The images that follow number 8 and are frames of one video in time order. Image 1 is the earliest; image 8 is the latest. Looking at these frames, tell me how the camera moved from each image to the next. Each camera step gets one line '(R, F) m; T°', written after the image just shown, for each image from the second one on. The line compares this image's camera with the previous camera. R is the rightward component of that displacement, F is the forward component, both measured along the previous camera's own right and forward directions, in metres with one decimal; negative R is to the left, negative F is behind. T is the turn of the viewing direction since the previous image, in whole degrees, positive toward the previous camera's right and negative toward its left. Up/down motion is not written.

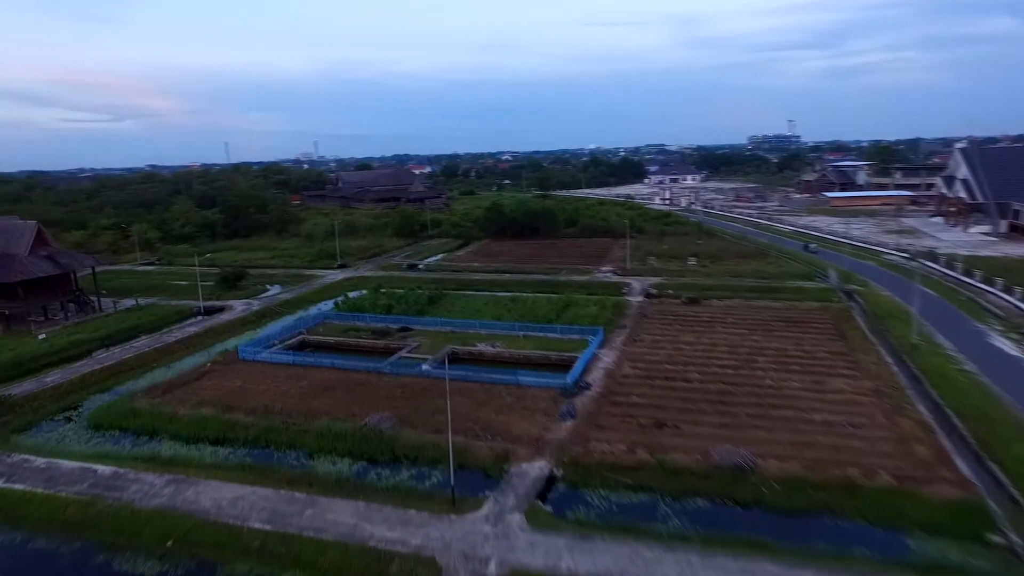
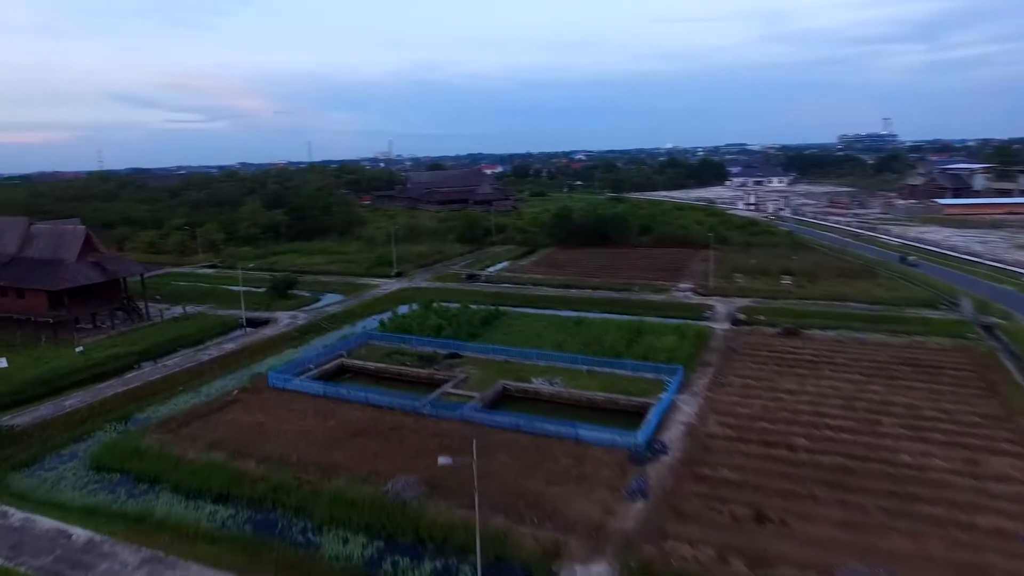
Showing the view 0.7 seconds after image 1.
(+0.2, +3.0) m; -7°
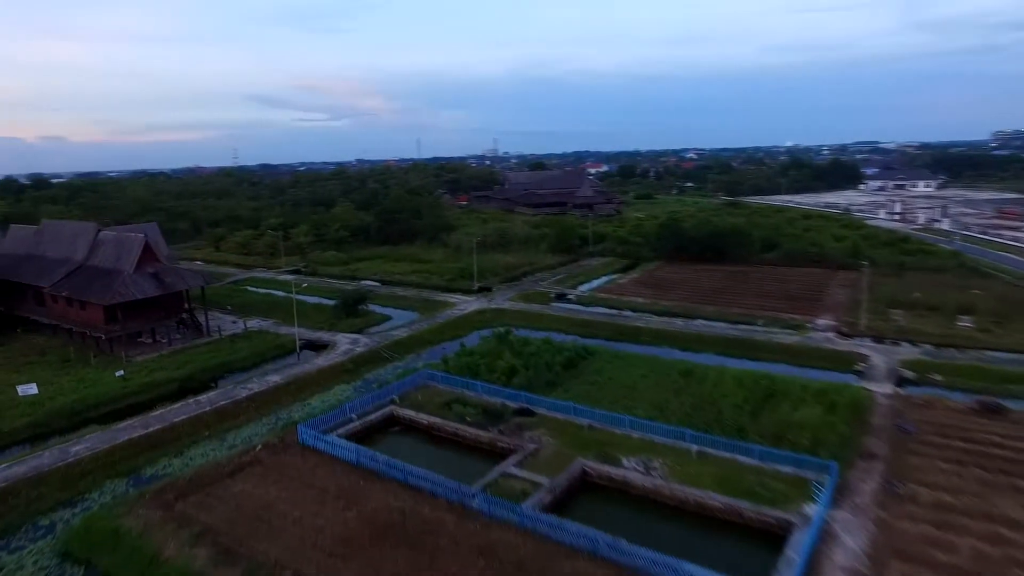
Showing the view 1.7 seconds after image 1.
(+0.3, +4.4) m; -9°
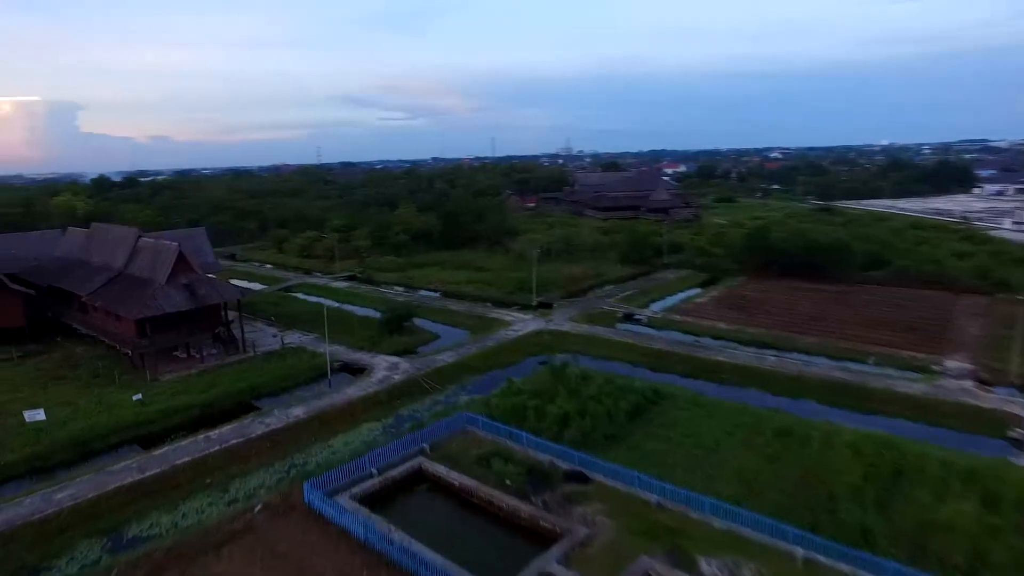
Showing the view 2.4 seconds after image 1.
(+0.4, +3.1) m; -7°
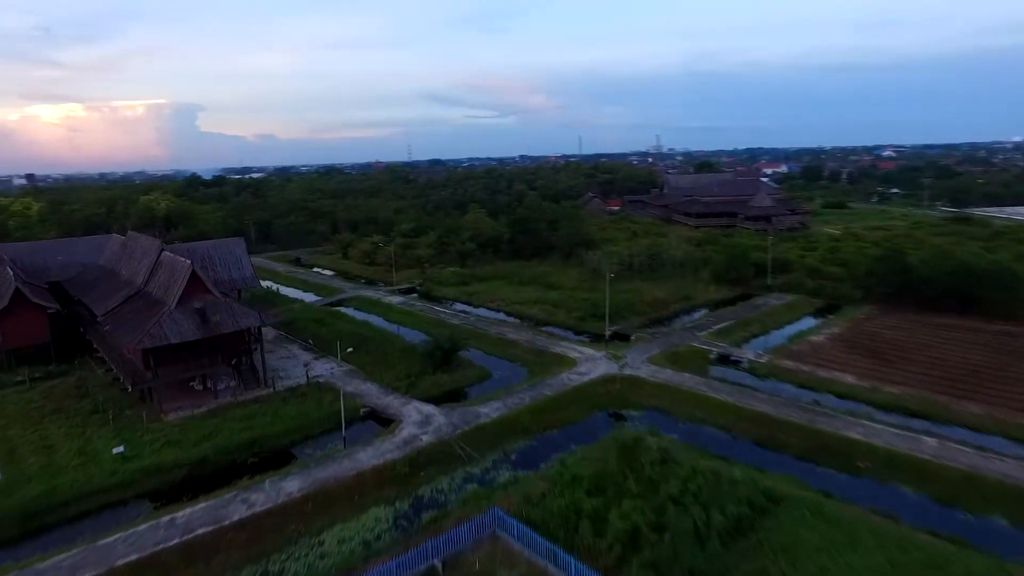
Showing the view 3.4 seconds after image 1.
(+0.6, +4.5) m; -8°
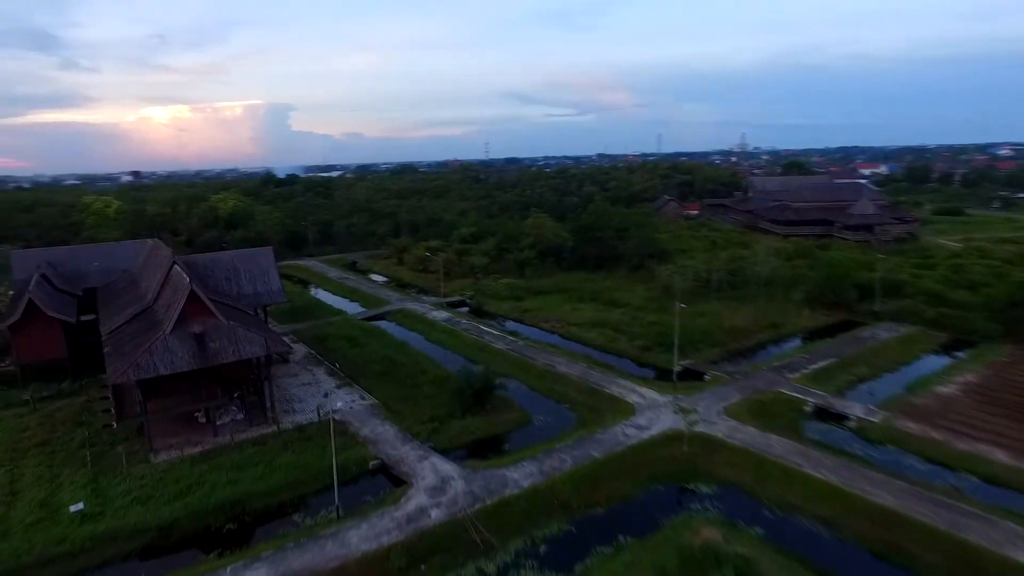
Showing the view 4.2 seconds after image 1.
(+0.8, +3.5) m; -7°
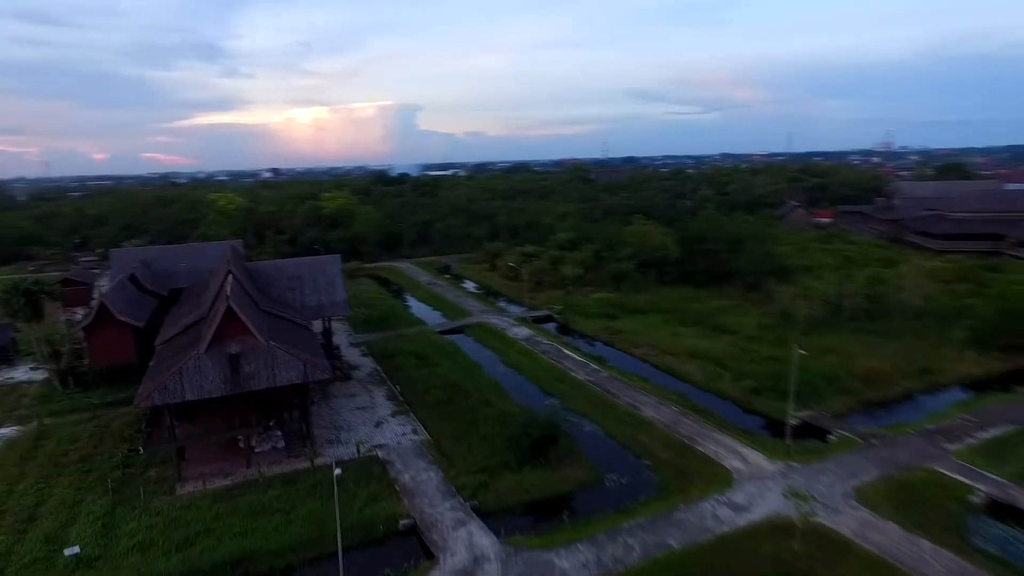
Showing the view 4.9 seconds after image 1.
(+1.0, +3.0) m; -10°
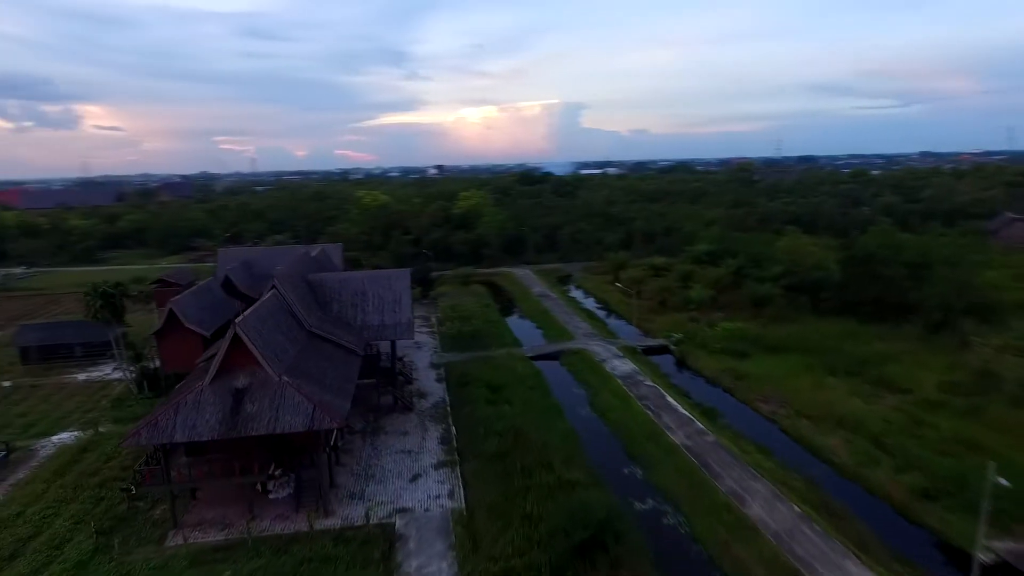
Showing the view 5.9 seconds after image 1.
(+2.0, +4.0) m; -14°
